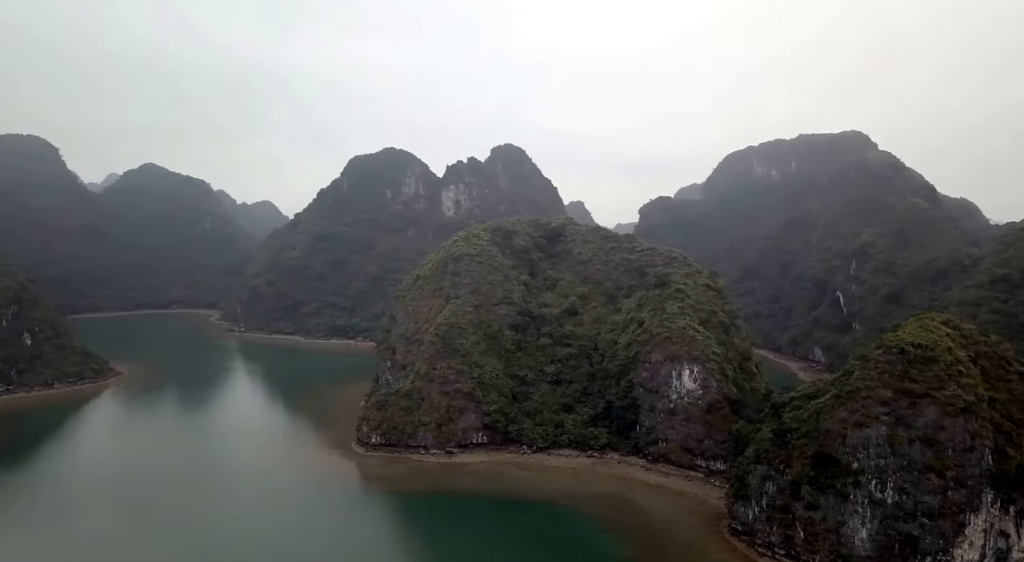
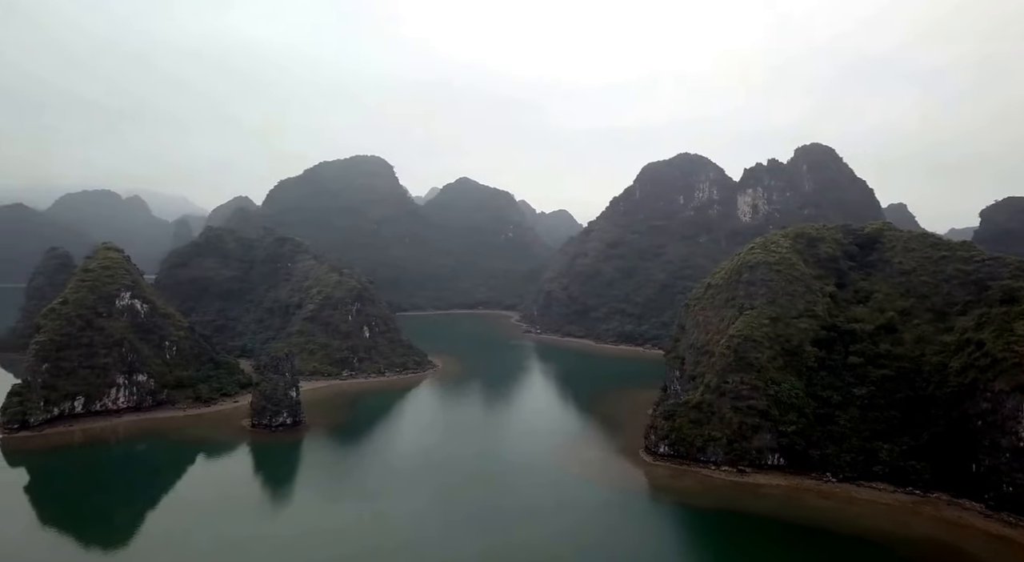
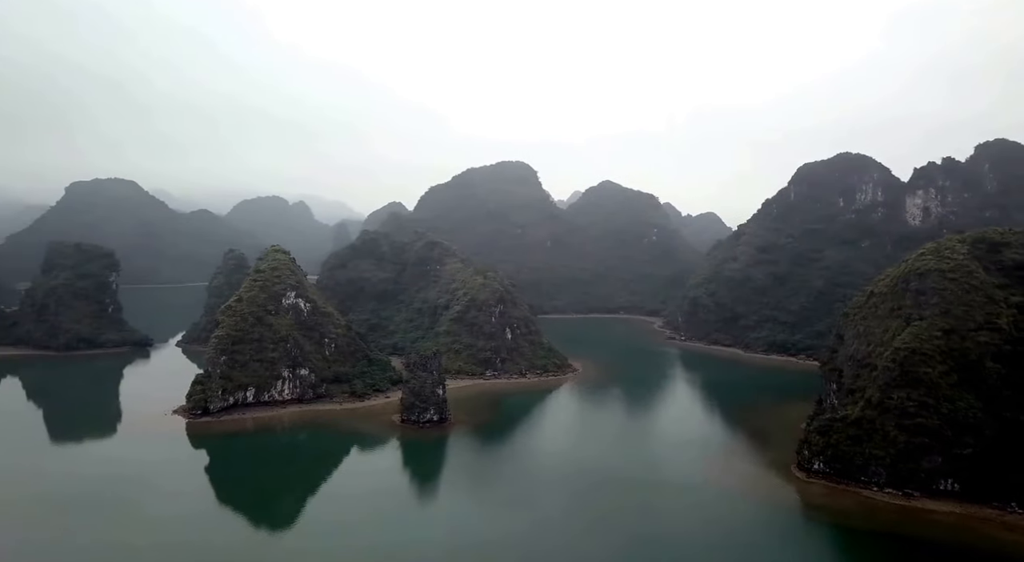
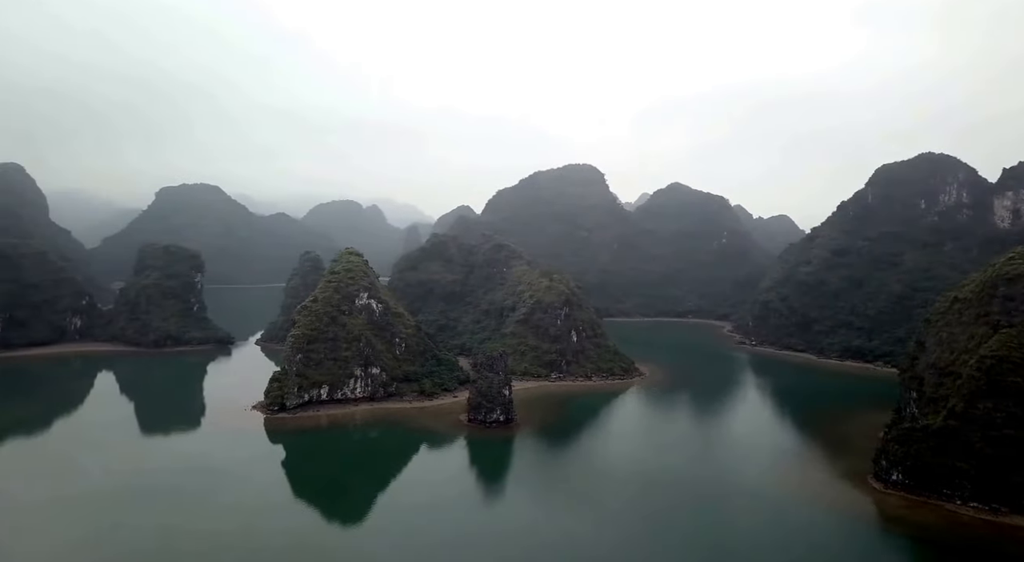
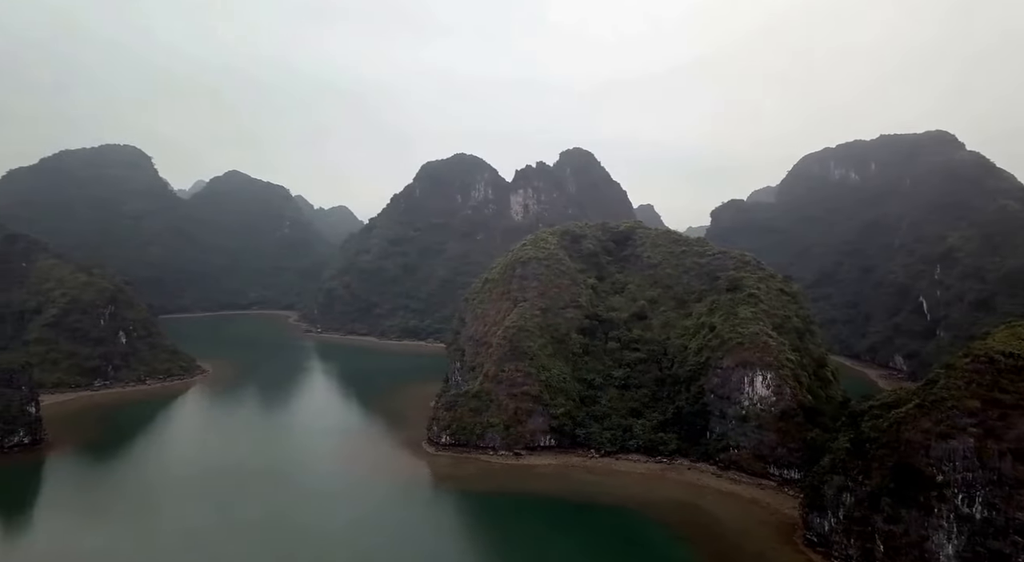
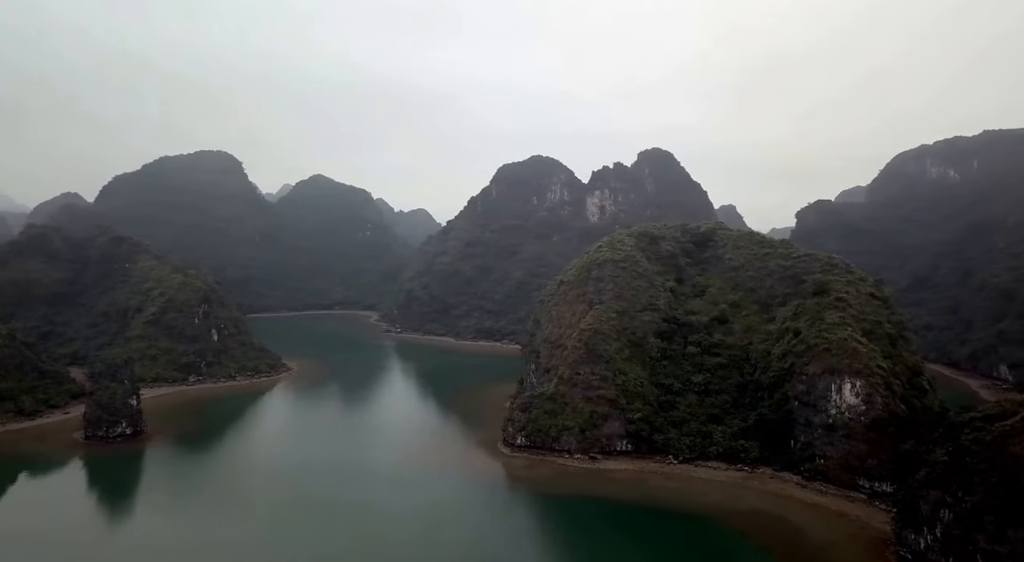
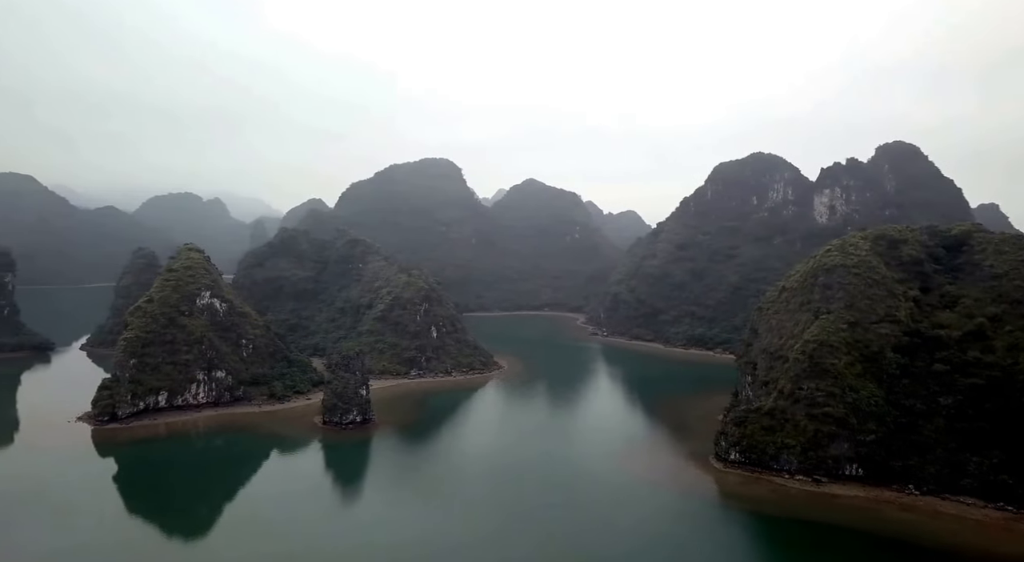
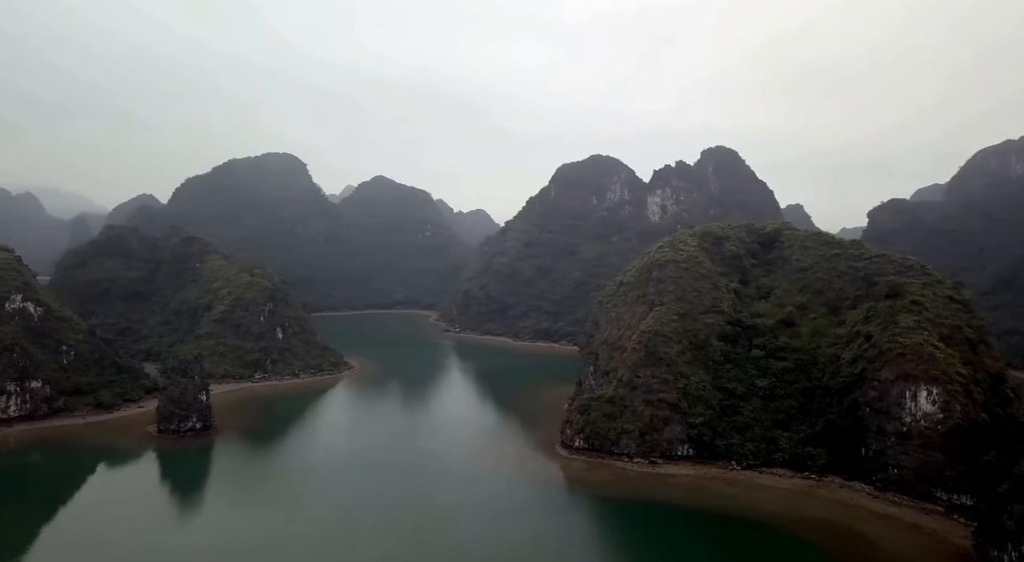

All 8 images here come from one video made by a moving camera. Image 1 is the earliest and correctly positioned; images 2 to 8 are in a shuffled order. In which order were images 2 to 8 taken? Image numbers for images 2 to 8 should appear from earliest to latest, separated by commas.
5, 6, 8, 2, 7, 3, 4
